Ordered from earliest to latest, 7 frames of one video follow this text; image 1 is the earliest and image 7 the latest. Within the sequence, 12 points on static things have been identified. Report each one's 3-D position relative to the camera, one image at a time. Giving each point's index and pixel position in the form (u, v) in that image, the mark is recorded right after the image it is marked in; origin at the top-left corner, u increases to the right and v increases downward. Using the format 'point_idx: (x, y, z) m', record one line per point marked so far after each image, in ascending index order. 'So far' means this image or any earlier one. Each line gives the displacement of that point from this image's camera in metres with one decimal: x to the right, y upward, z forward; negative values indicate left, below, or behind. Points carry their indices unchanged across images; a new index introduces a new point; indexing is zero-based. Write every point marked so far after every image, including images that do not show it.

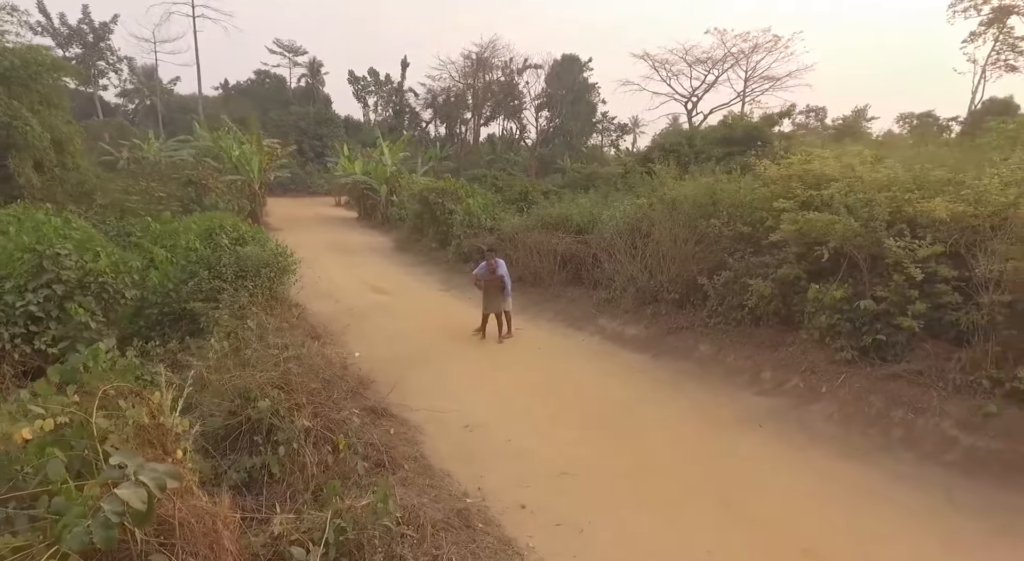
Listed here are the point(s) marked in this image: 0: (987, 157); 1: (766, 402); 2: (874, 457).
0: (+5.7, +1.6, +7.1) m
1: (+2.5, -1.2, +5.7) m
2: (+2.9, -1.4, +4.6) m
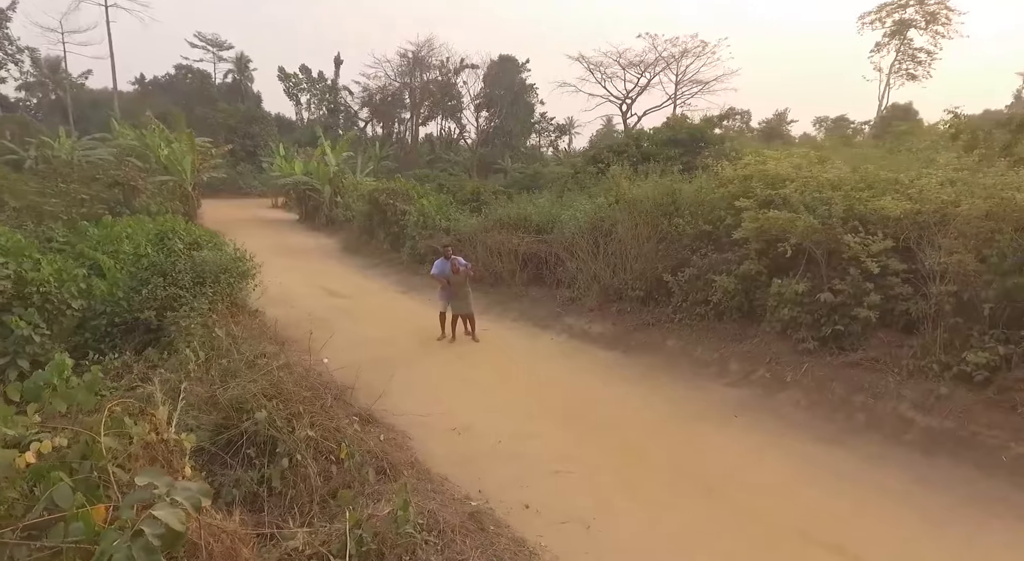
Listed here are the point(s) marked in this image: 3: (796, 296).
0: (+5.3, +1.7, +7.7) m
1: (+2.3, -1.2, +6.0) m
2: (+2.8, -1.4, +4.9) m
3: (+3.0, -0.2, +6.0) m
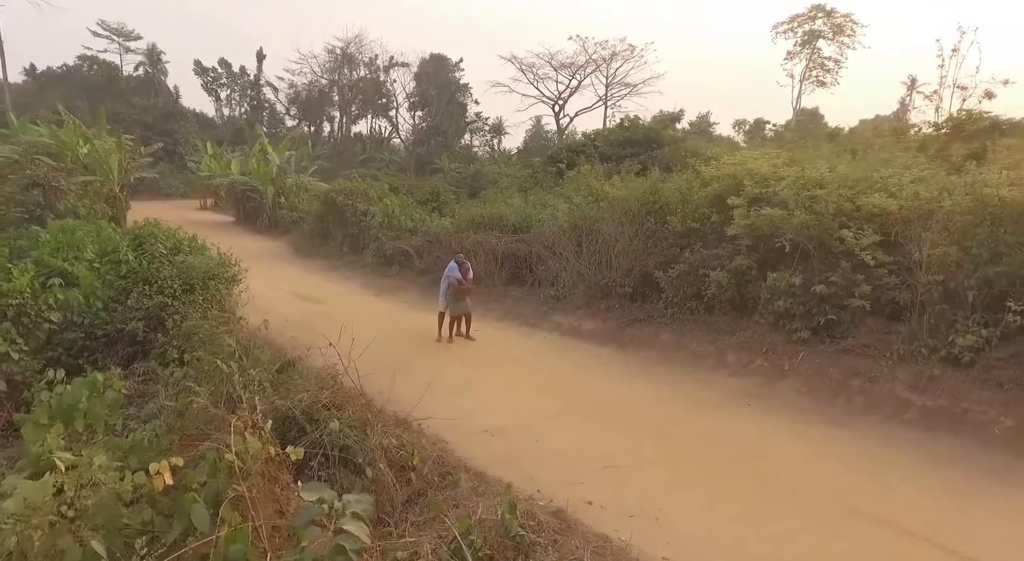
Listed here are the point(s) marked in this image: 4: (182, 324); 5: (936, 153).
0: (+5.2, +1.8, +8.4) m
1: (+2.4, -1.1, +6.3) m
2: (+3.1, -1.3, +5.3) m
3: (+3.1, -0.1, +6.4) m
4: (-3.4, -0.4, +5.9) m
5: (+6.1, +1.9, +8.5) m
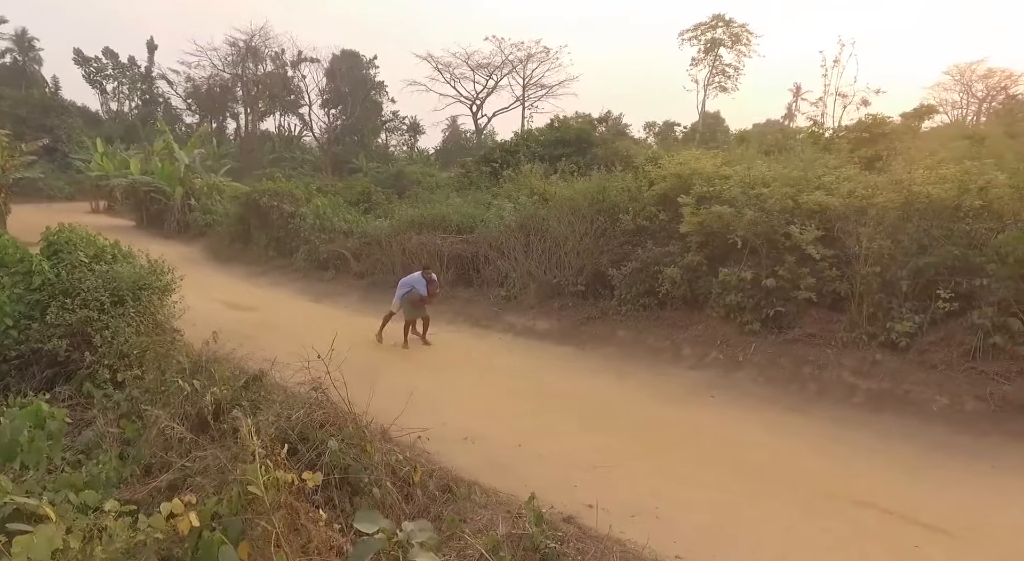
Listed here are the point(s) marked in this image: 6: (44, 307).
0: (+4.4, +1.9, +9.0) m
1: (+2.1, -1.0, +6.5) m
2: (+2.8, -1.2, +5.6) m
3: (+2.6, 0.0, +6.7) m
4: (-3.6, -0.5, +5.3) m
5: (+5.3, +2.0, +9.2) m
6: (-4.3, -0.2, +5.4) m
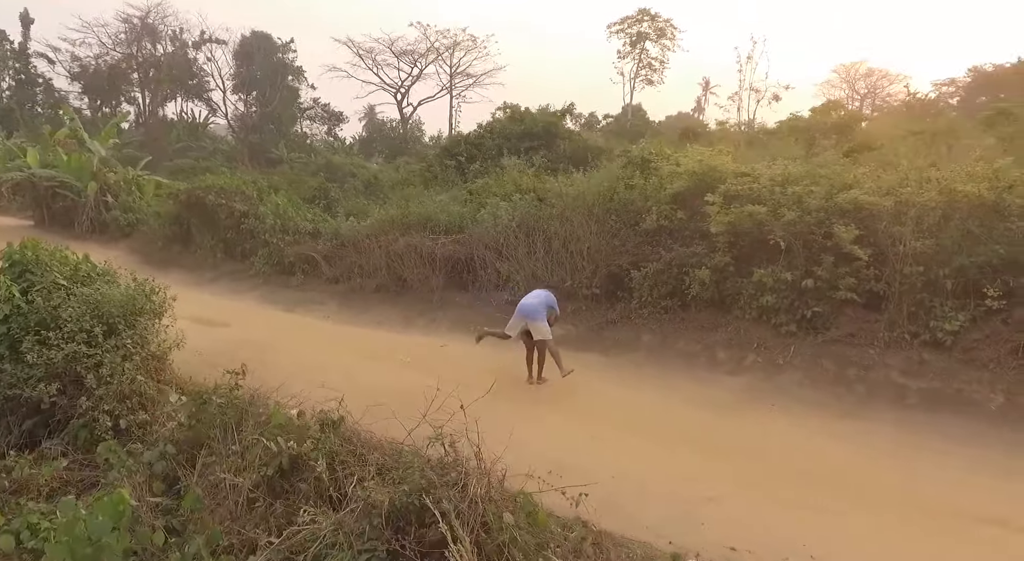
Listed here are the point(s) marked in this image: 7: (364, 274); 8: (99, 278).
0: (+4.3, +2.0, +9.1) m
1: (+2.5, -1.1, +6.3) m
2: (+3.4, -1.3, +5.6) m
3: (+3.0, 0.0, +6.6) m
4: (-3.0, -0.7, +4.3) m
5: (+5.2, +2.1, +9.5) m
6: (-3.7, -0.5, +4.3) m
7: (-2.5, +0.1, +9.8) m
8: (-3.6, 0.0, +5.0) m
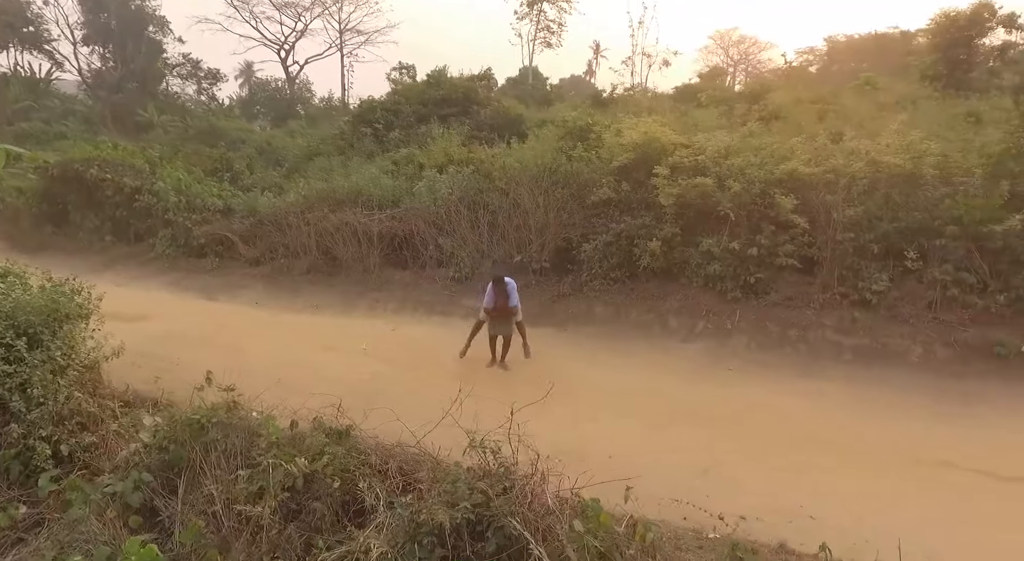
0: (+3.3, +2.6, +9.4) m
1: (+2.1, -0.7, +6.6) m
2: (+3.1, -0.9, +6.1) m
3: (+2.5, +0.3, +6.9) m
4: (-3.0, -0.8, +3.7) m
5: (+4.1, +2.8, +10.0) m
6: (-3.7, -0.5, +3.6) m
7: (-3.5, +0.4, +9.1) m
8: (-3.7, 0.0, +4.2) m
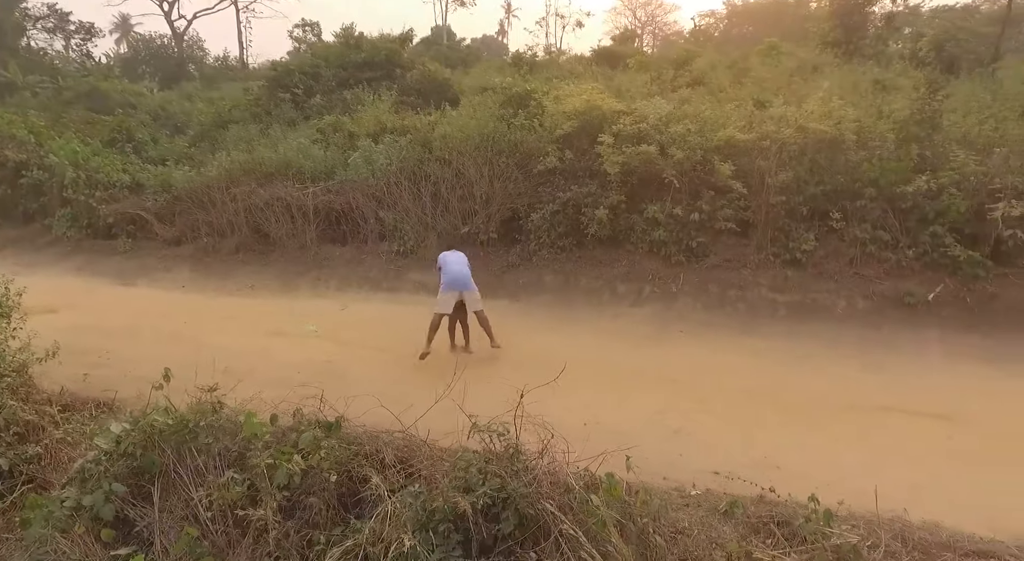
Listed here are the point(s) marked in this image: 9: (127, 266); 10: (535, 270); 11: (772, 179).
0: (+2.3, +3.2, +9.6) m
1: (+1.5, -0.3, +6.9) m
2: (+2.6, -0.5, +6.5) m
3: (+1.9, +0.8, +7.2) m
4: (-3.0, -0.8, +3.3) m
5: (+3.0, +3.5, +10.2) m
6: (-3.7, -0.6, +3.0) m
7: (-4.4, +0.7, +8.5) m
8: (-3.9, 0.0, +3.7) m
9: (-5.5, +0.2, +8.4) m
10: (+0.3, +0.2, +7.6) m
11: (+3.1, +1.2, +6.9) m
